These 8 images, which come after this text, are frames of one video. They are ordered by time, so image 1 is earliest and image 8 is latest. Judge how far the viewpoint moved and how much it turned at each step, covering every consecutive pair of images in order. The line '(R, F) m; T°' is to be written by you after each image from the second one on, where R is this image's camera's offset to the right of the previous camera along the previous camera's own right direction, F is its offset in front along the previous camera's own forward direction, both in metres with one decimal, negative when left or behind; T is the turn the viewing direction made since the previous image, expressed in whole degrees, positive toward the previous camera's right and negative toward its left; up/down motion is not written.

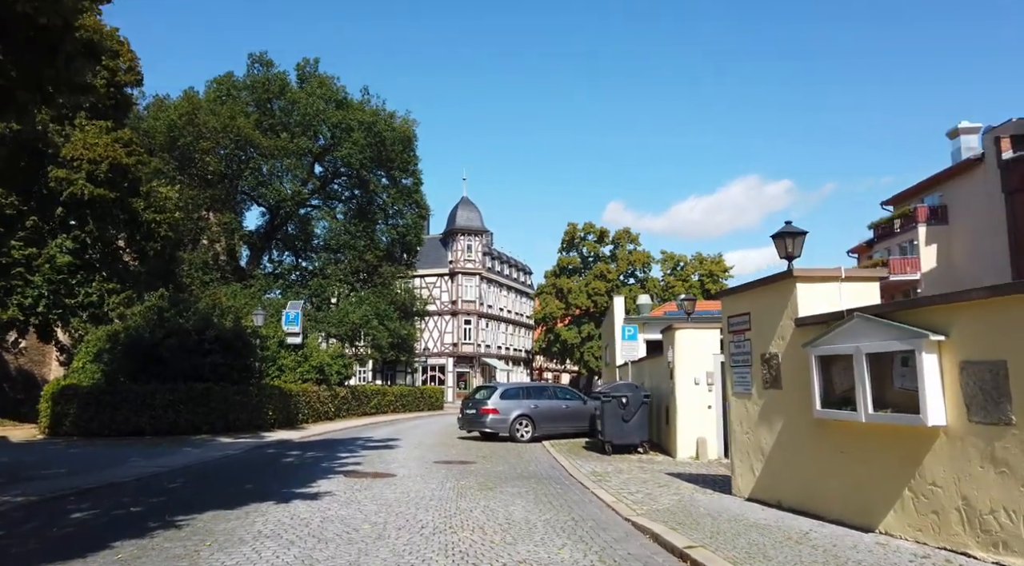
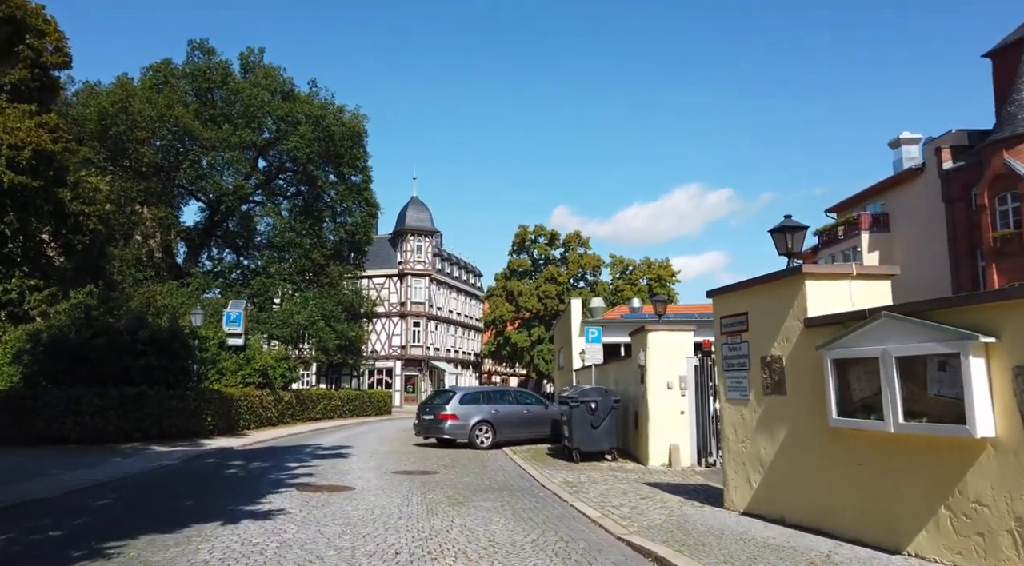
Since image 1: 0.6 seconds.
(-0.4, +0.9) m; +4°
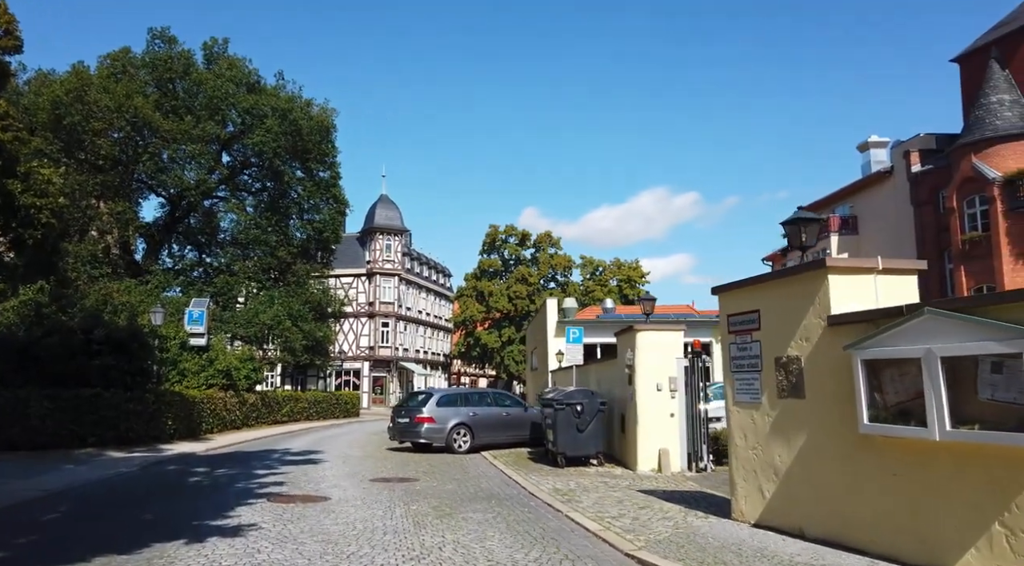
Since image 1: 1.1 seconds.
(-0.3, +0.7) m; +3°
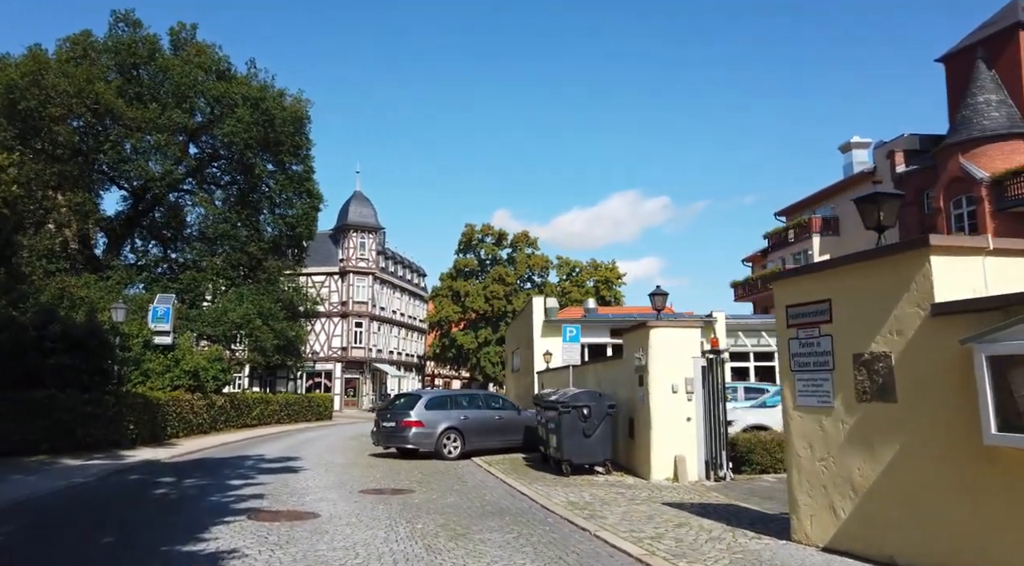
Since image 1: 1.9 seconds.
(-0.6, +1.2) m; +2°
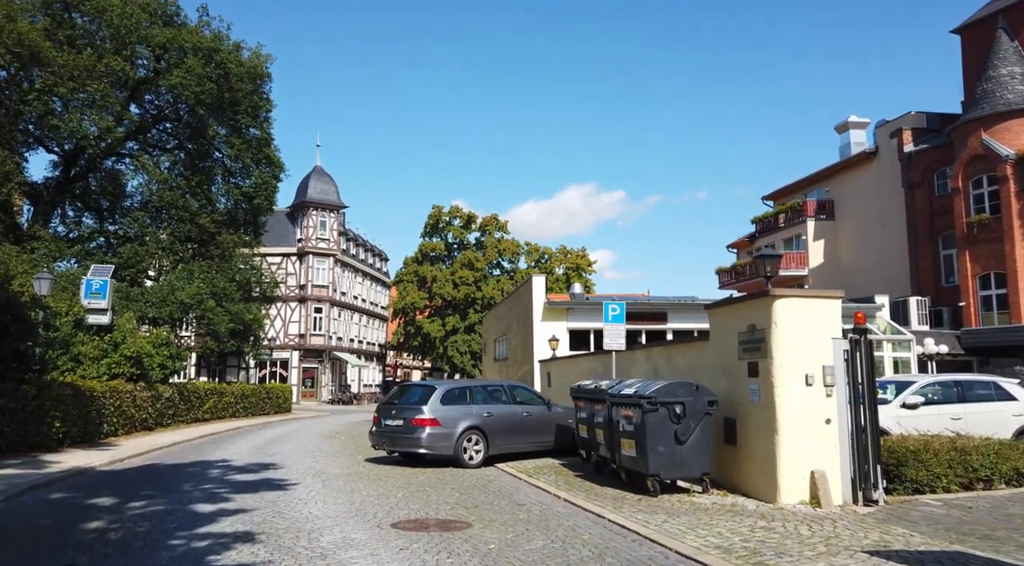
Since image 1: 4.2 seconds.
(-1.6, +3.5) m; +4°
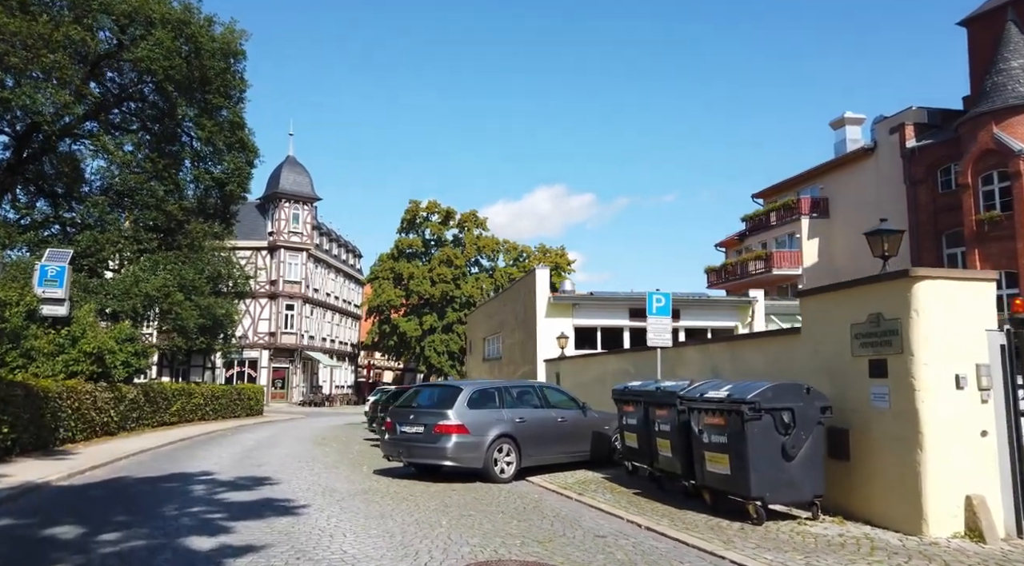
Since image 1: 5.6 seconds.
(-1.2, +2.0) m; +3°
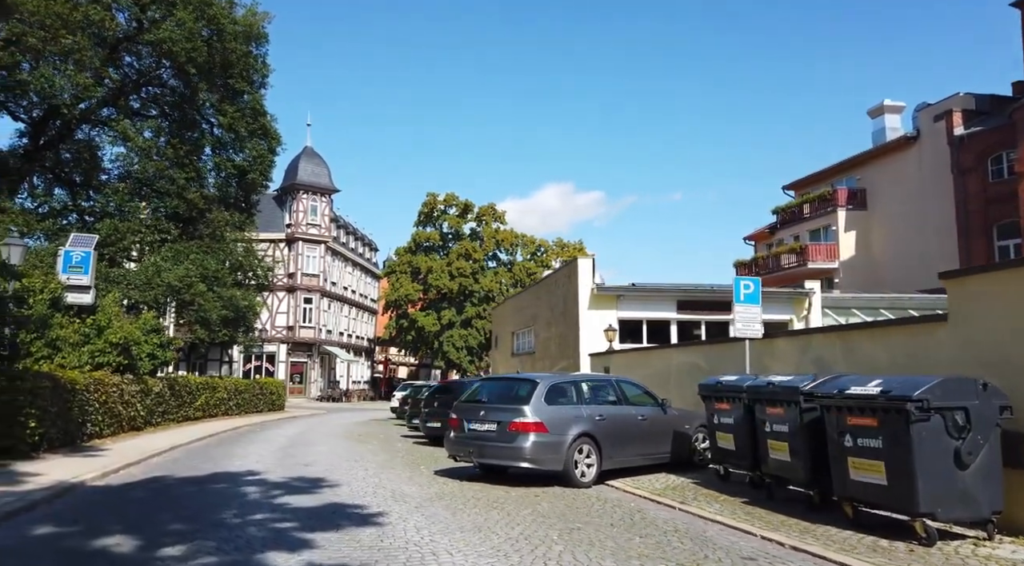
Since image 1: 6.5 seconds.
(-1.1, +1.1) m; 0°
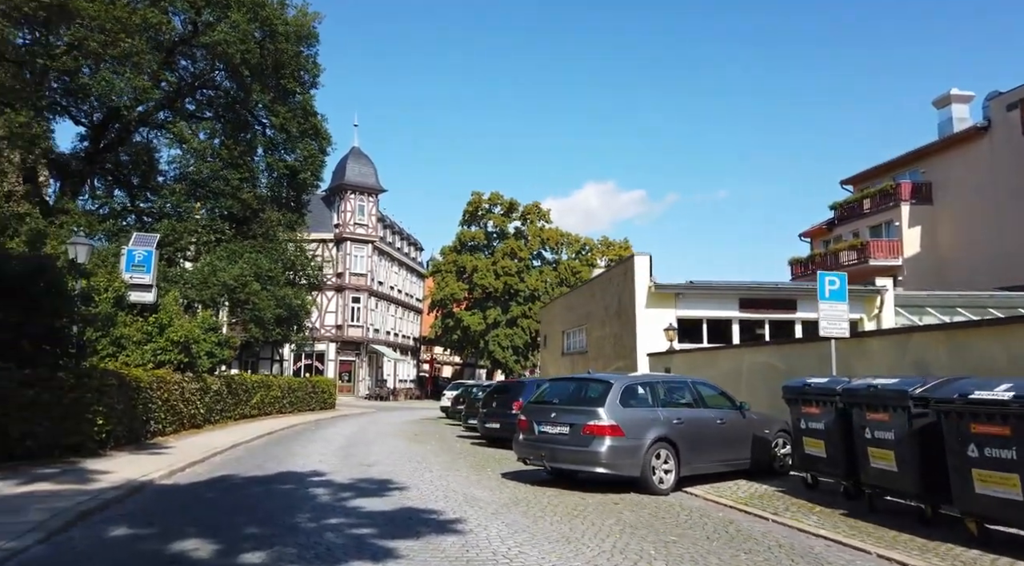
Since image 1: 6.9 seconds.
(-0.4, +0.3) m; -3°
